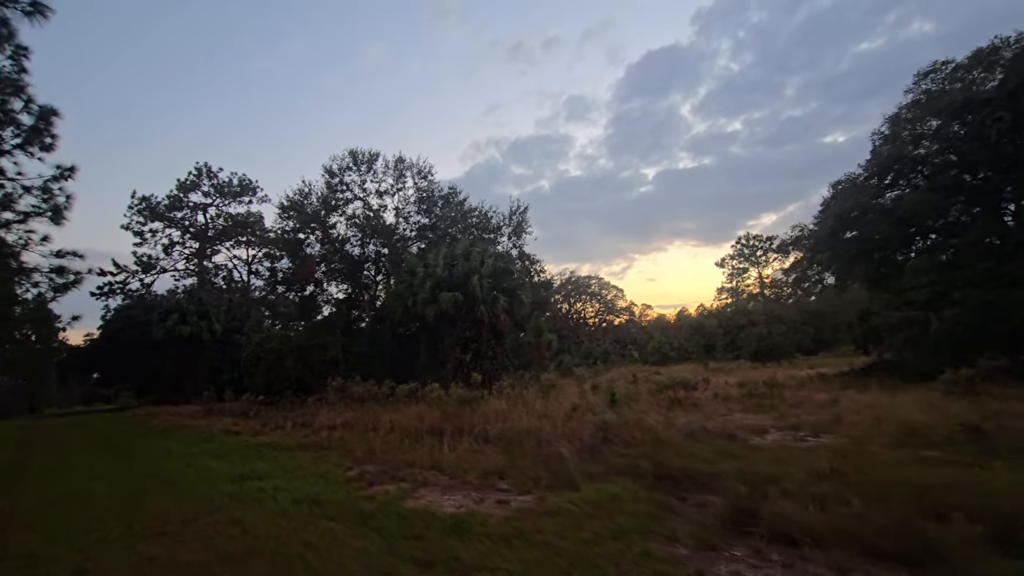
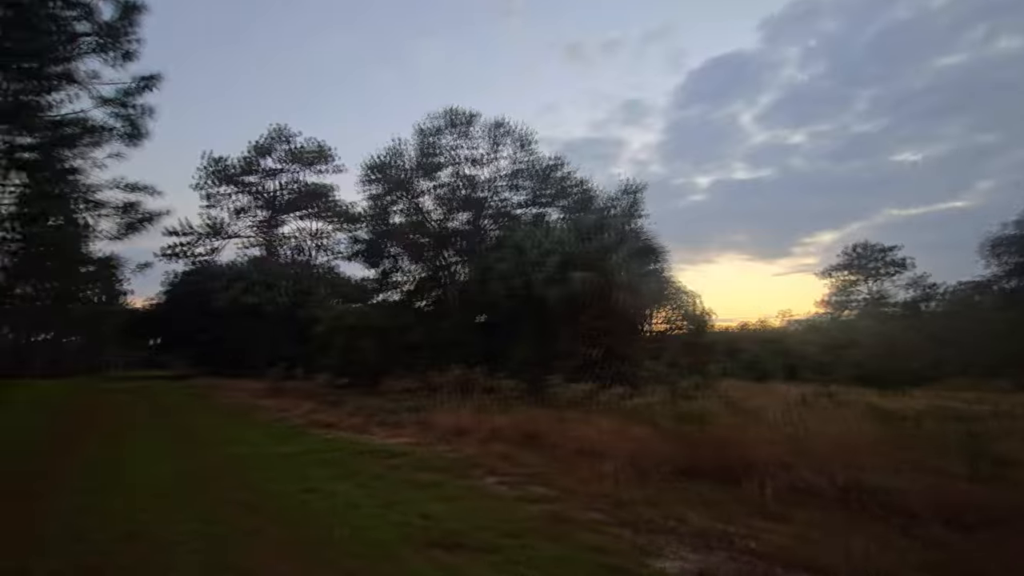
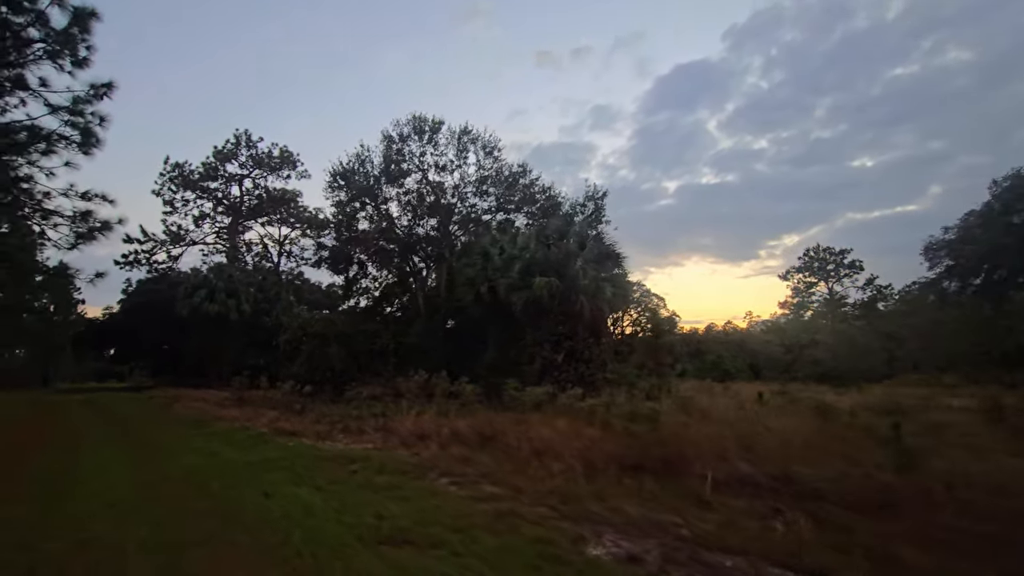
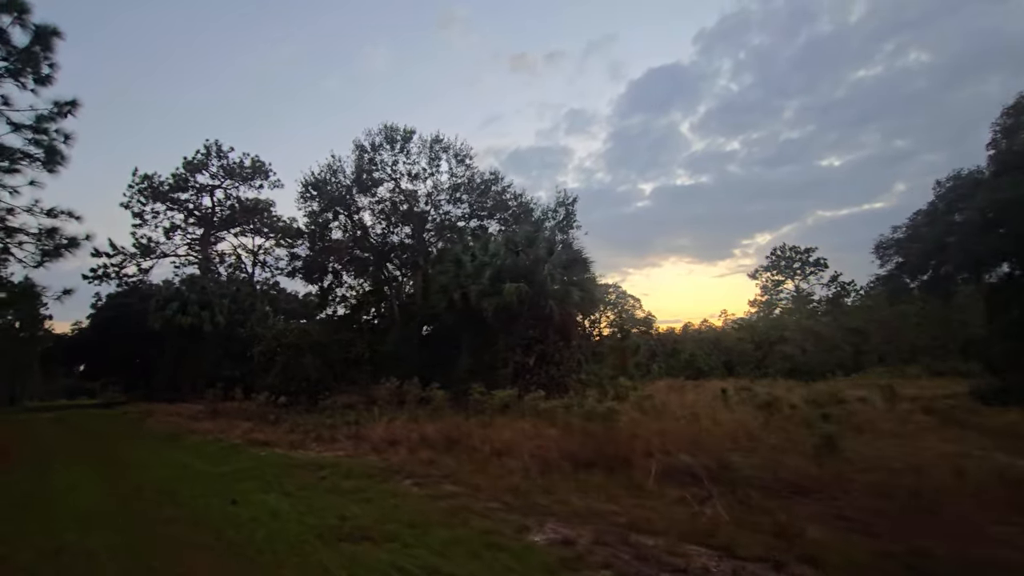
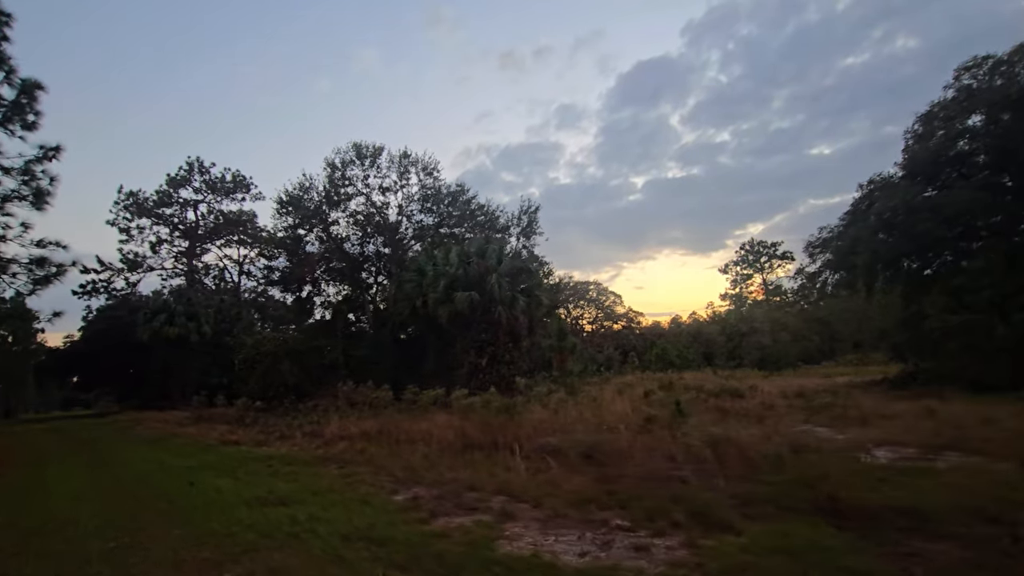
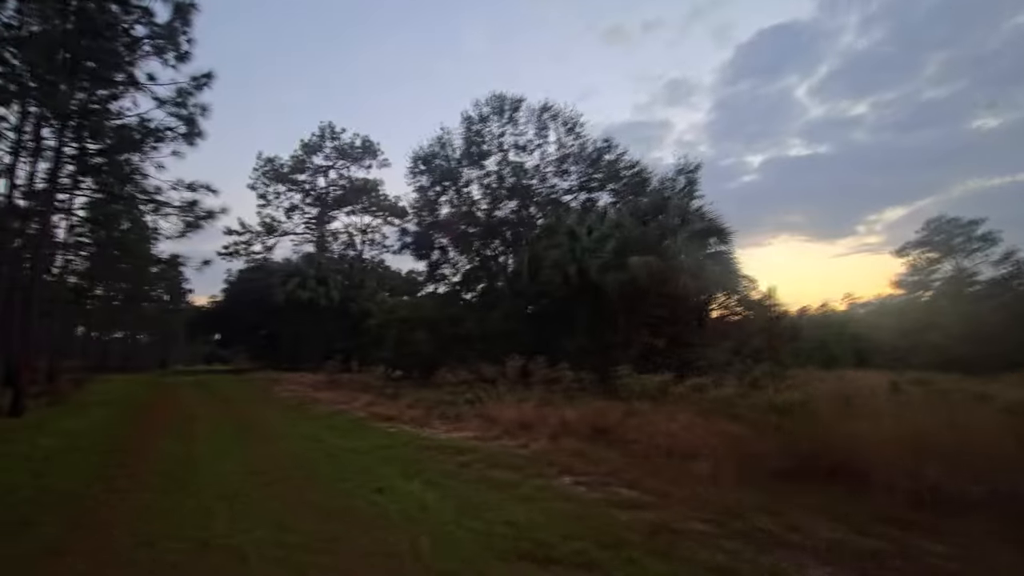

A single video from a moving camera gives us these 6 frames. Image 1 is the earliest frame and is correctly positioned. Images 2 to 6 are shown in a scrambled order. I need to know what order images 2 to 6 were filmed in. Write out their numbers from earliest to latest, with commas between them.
5, 4, 3, 2, 6
